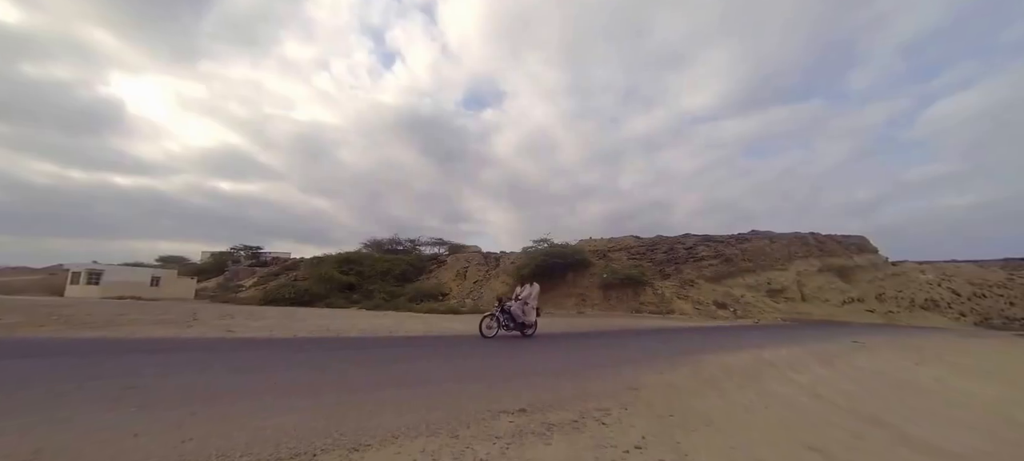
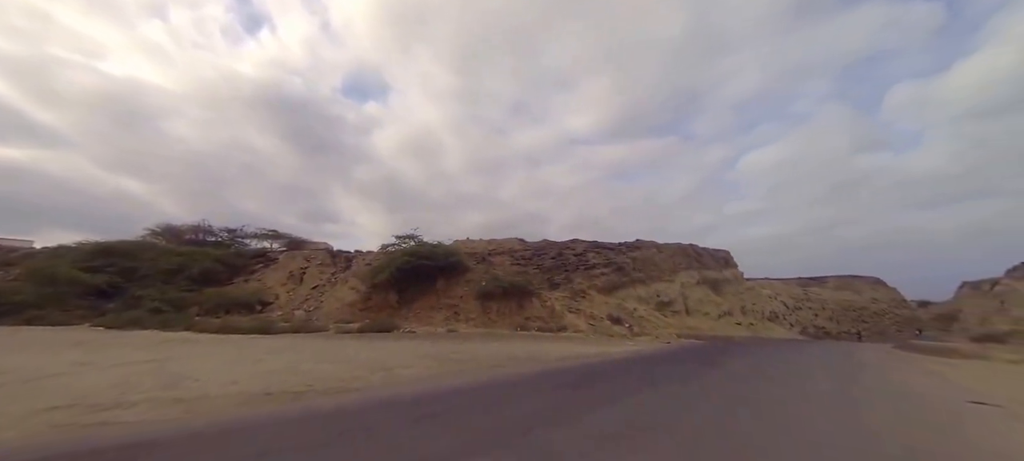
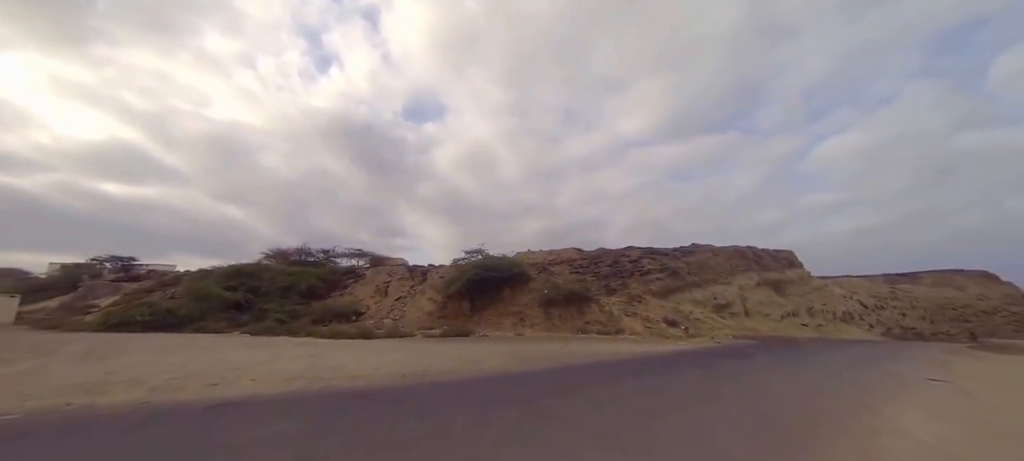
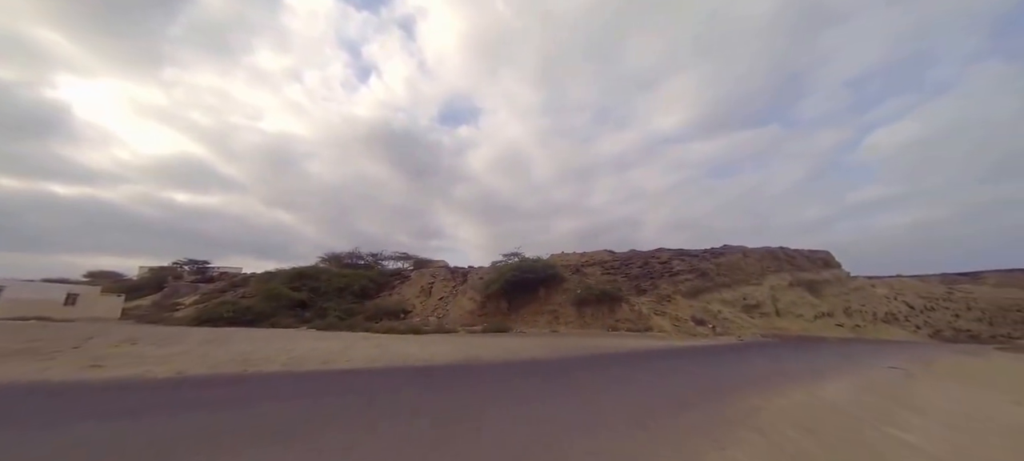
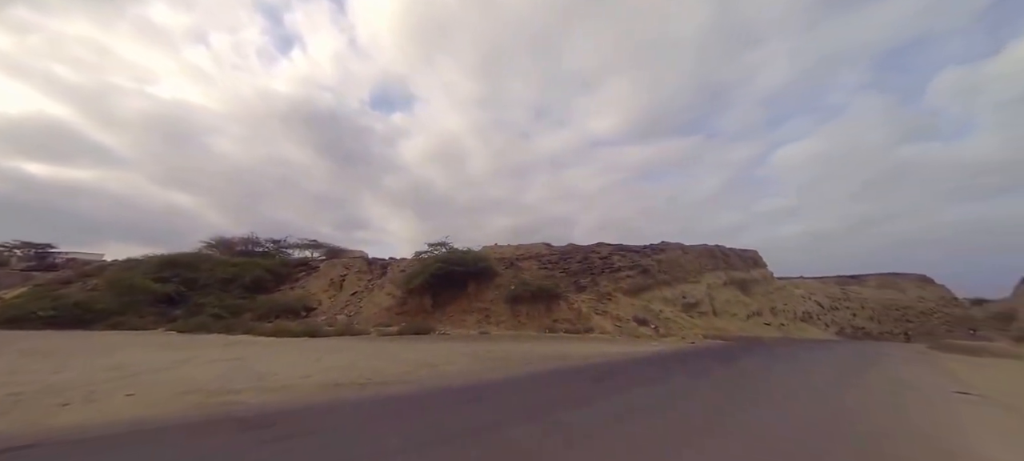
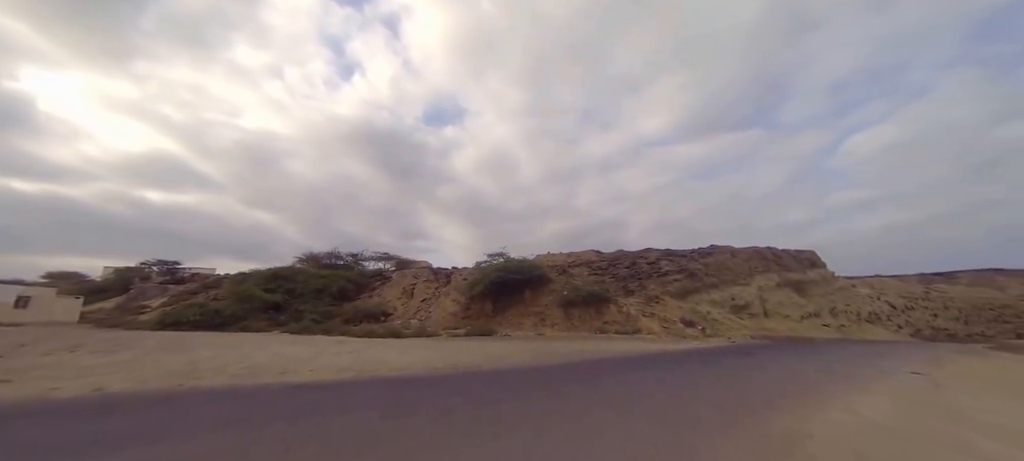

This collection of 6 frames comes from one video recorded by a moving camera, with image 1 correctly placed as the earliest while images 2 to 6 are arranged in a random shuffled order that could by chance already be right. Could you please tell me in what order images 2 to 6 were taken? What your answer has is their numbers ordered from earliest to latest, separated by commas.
4, 6, 3, 5, 2
